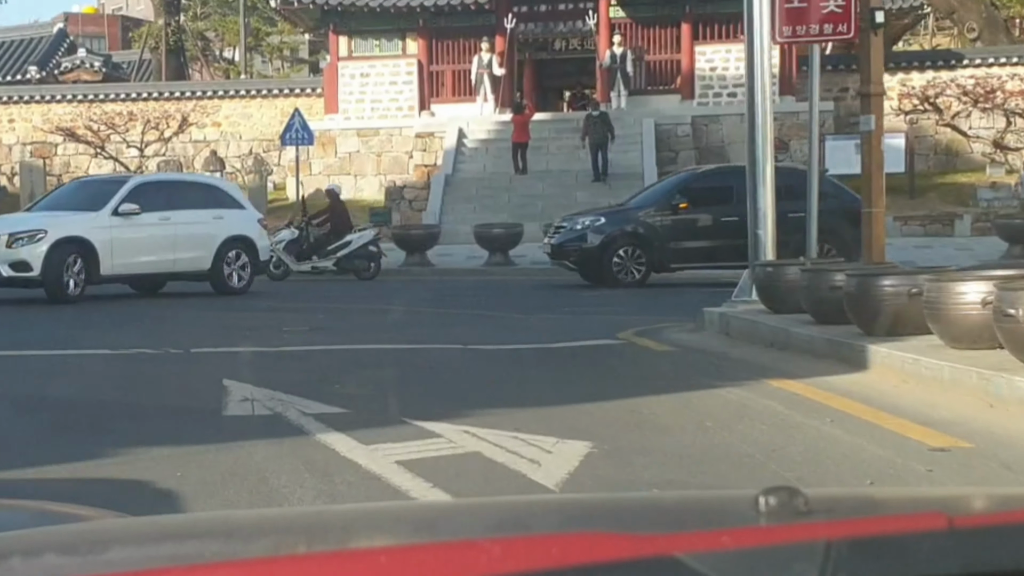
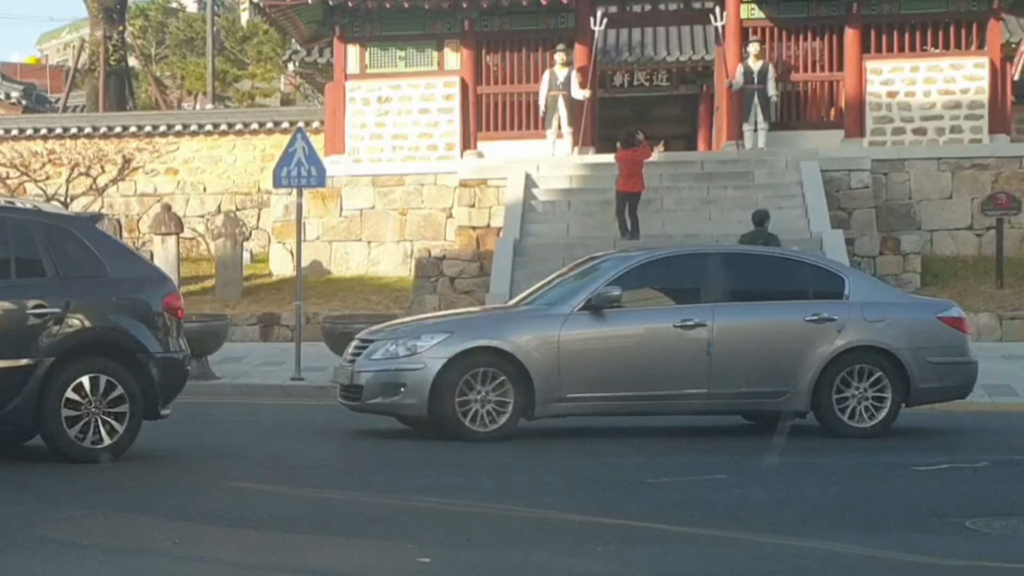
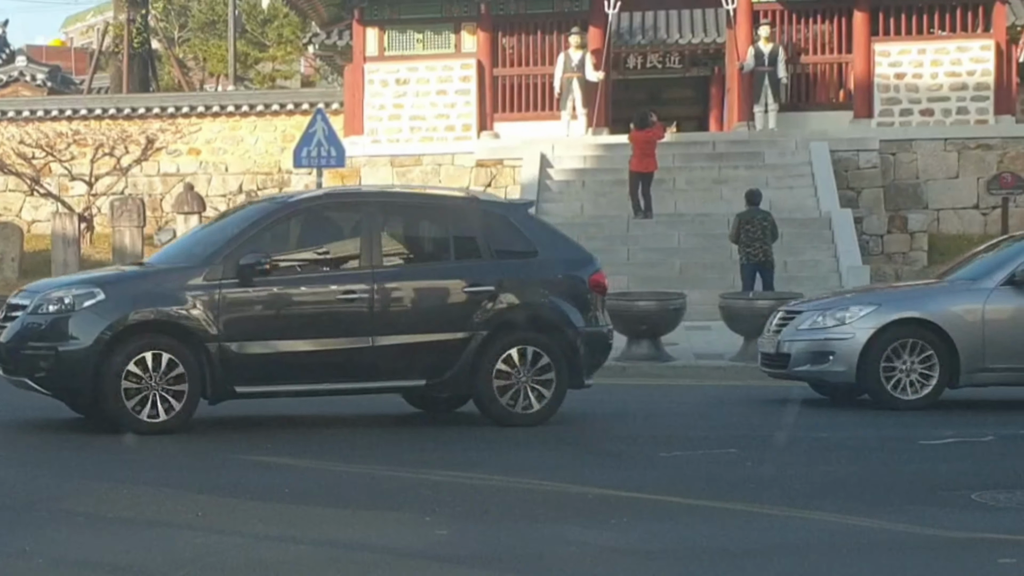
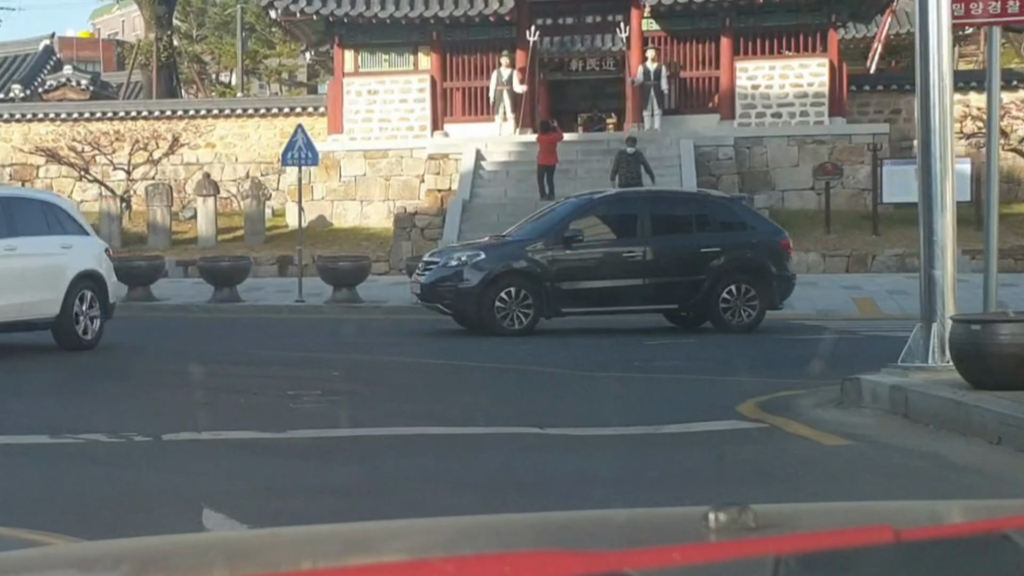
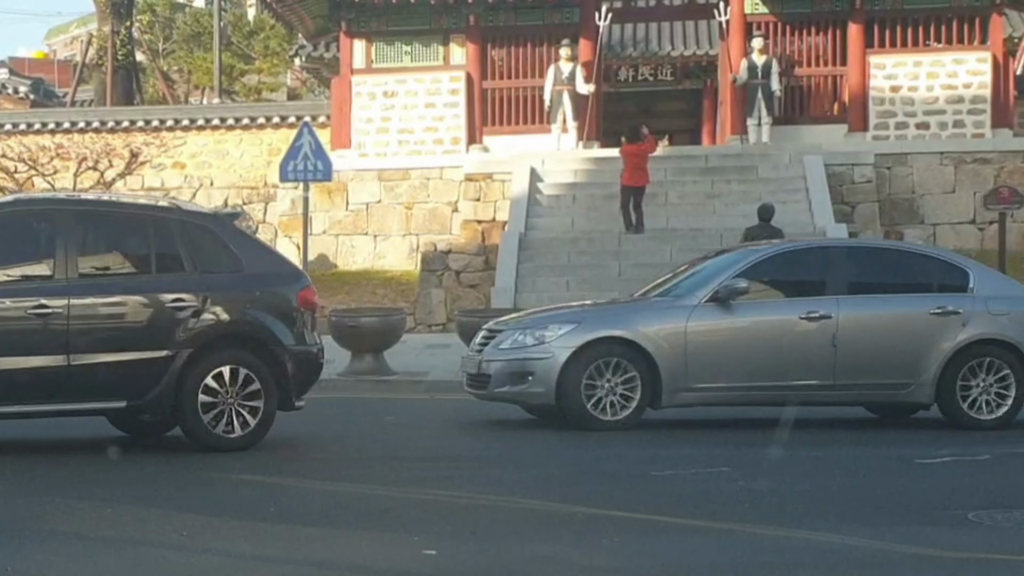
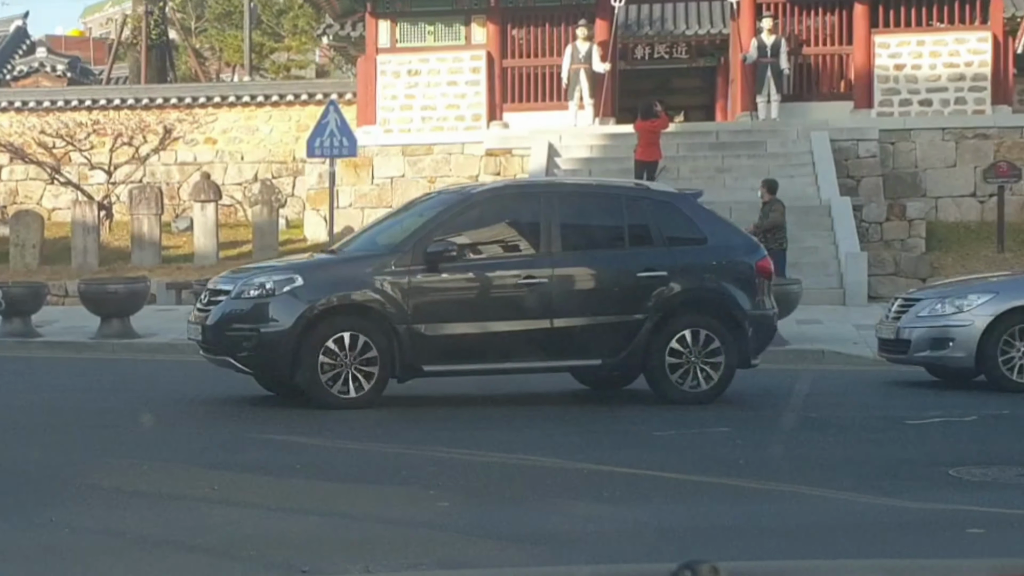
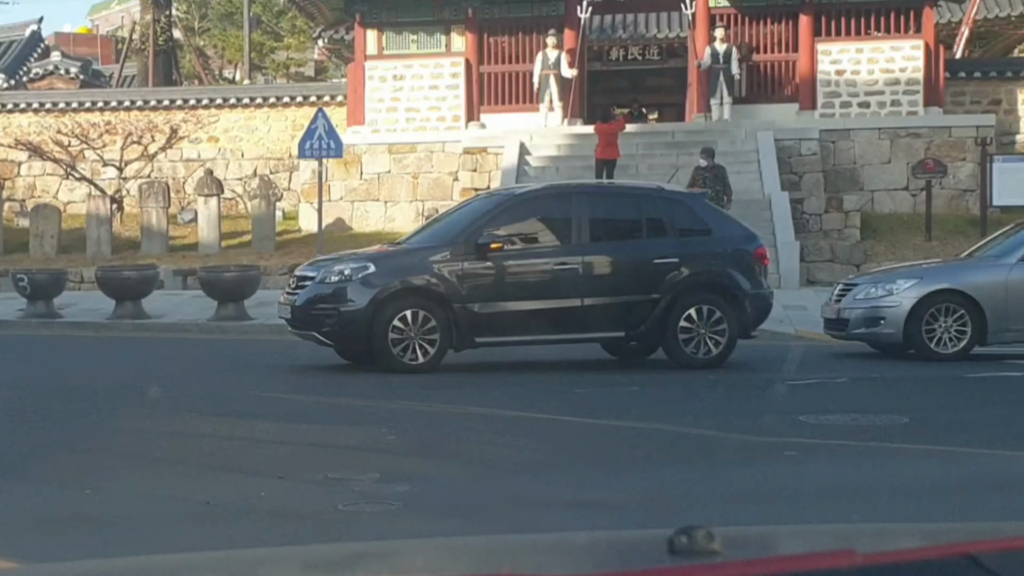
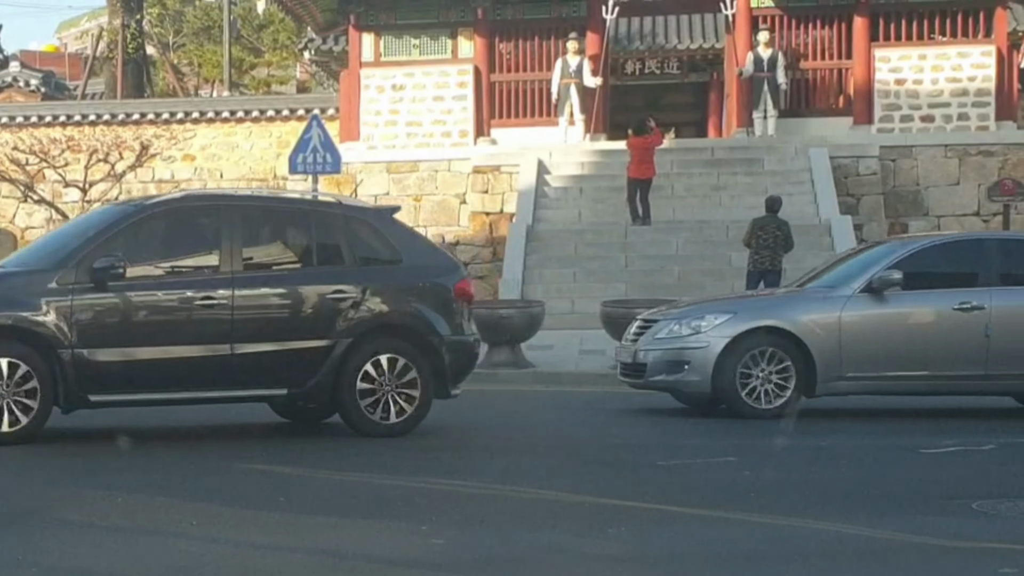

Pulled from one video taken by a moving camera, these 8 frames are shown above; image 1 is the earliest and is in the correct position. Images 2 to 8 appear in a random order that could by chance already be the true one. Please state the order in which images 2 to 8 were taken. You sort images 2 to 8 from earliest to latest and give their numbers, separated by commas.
4, 7, 6, 3, 8, 5, 2
